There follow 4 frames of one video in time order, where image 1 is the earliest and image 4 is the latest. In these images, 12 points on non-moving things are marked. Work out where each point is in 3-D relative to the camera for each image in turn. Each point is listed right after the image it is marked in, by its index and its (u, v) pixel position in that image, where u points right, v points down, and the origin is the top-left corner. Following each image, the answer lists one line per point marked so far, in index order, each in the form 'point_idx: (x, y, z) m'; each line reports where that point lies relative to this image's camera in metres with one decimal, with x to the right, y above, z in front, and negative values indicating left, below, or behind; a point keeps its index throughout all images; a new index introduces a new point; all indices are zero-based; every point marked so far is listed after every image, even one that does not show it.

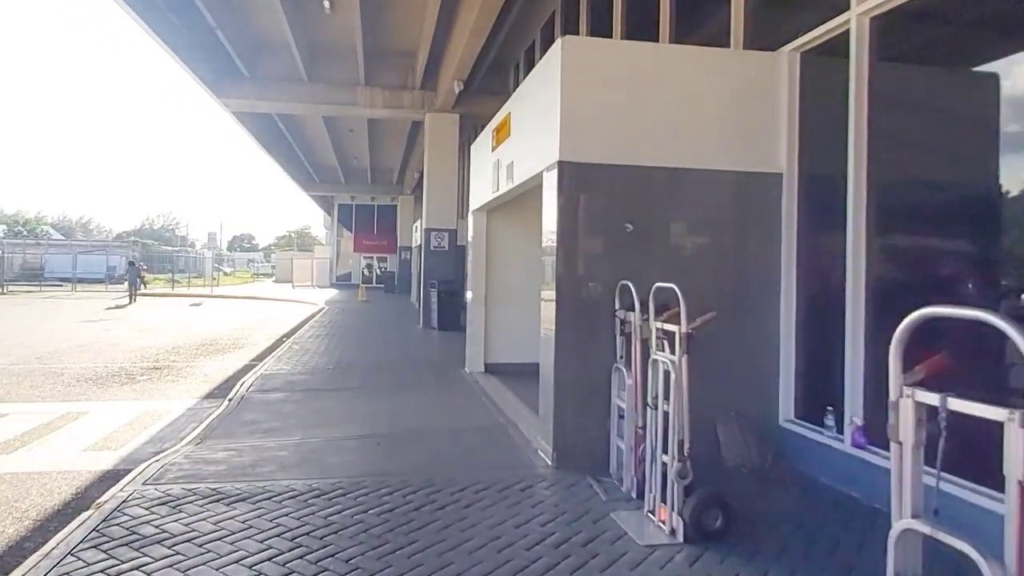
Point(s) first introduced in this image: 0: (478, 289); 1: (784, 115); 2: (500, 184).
0: (-0.5, 0.0, +9.9) m
1: (+2.2, +1.4, +5.6) m
2: (-0.1, +1.2, +8.1) m
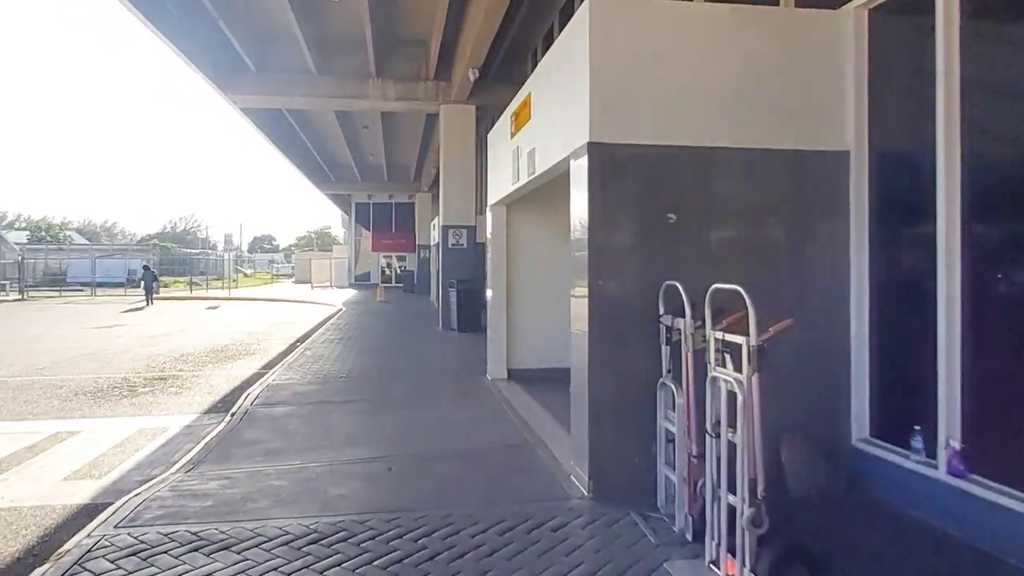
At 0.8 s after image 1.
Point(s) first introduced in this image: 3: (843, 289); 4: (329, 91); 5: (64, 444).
0: (-0.2, 0.0, +9.2) m
1: (+2.4, +1.5, +4.8) m
2: (+0.1, +1.2, +7.4) m
3: (+2.3, 0.0, +4.8) m
4: (-4.4, +4.7, +16.4) m
5: (-4.4, -1.5, +6.6) m
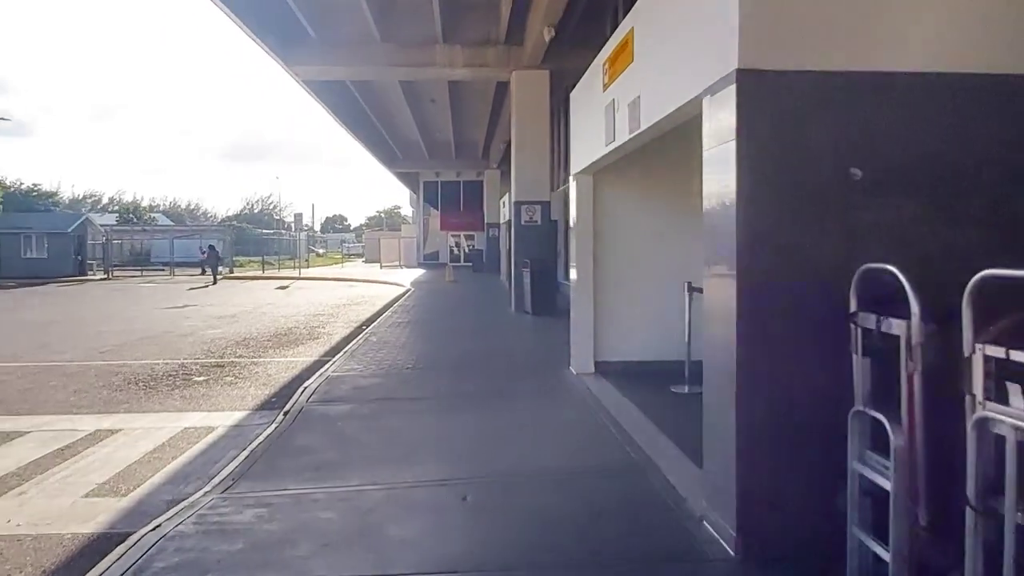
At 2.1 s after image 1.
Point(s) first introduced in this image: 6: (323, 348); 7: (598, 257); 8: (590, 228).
0: (+0.9, +0.2, +7.9) m
1: (+3.0, +1.5, +3.3) m
2: (+0.9, +1.4, +6.1) m
3: (+2.9, +0.1, +3.4) m
4: (-2.6, +5.2, +15.4) m
5: (-3.6, -1.4, +5.9) m
6: (-3.1, -1.0, +11.1) m
7: (+1.0, +0.4, +8.0) m
8: (+0.9, +0.7, +7.9) m
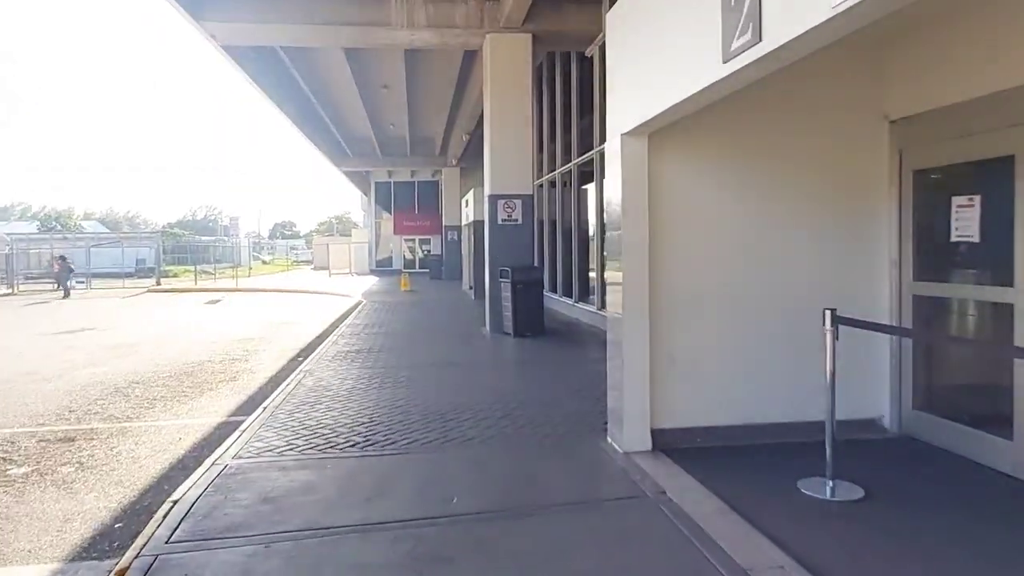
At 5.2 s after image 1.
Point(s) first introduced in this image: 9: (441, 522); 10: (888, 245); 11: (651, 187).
0: (+0.9, 0.0, +5.0) m
1: (+3.3, +1.4, +0.5) m
2: (+1.1, +1.2, +3.1) m
3: (+3.3, -0.1, +0.6) m
4: (-3.1, +4.8, +12.2) m
5: (-3.3, -1.6, +2.6) m
6: (-3.2, -1.3, +7.8) m
7: (+1.1, +0.2, +5.0) m
8: (+1.0, +0.5, +4.9) m
9: (-0.4, -1.4, +4.0) m
10: (+3.0, +0.3, +5.4) m
11: (+1.0, +0.8, +5.0) m
